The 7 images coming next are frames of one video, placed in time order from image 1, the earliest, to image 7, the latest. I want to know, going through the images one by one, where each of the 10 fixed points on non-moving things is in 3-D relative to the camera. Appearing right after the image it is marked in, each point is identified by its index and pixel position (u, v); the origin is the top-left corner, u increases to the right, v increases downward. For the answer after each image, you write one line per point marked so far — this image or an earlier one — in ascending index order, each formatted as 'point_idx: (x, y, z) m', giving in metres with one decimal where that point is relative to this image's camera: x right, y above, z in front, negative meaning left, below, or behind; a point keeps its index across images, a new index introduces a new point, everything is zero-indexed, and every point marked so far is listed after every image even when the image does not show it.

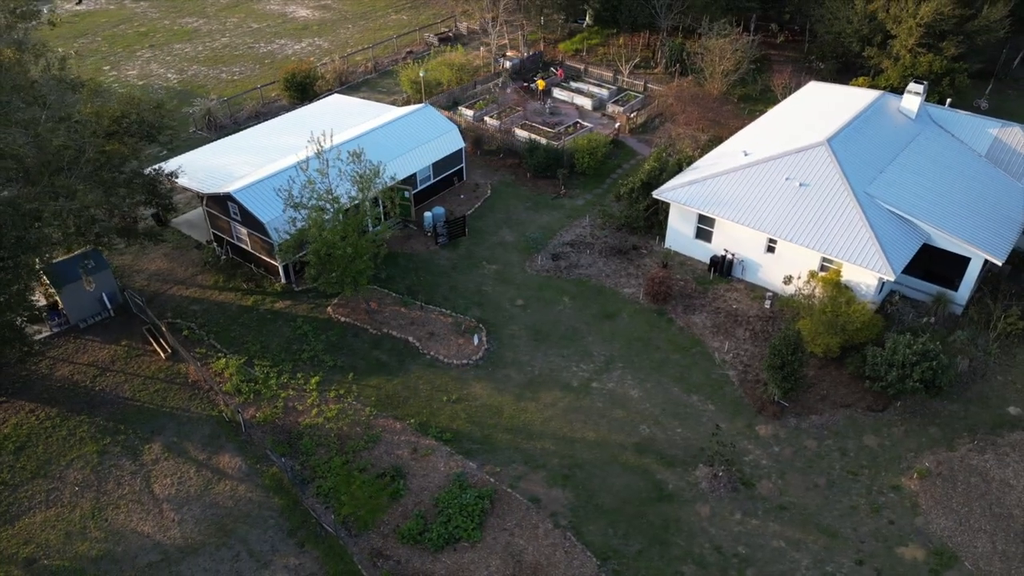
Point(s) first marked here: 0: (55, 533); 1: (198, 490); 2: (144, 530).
0: (-11.3, -6.0, +18.5) m
1: (-8.2, -5.3, +19.6) m
2: (-9.2, -6.0, +18.6) m
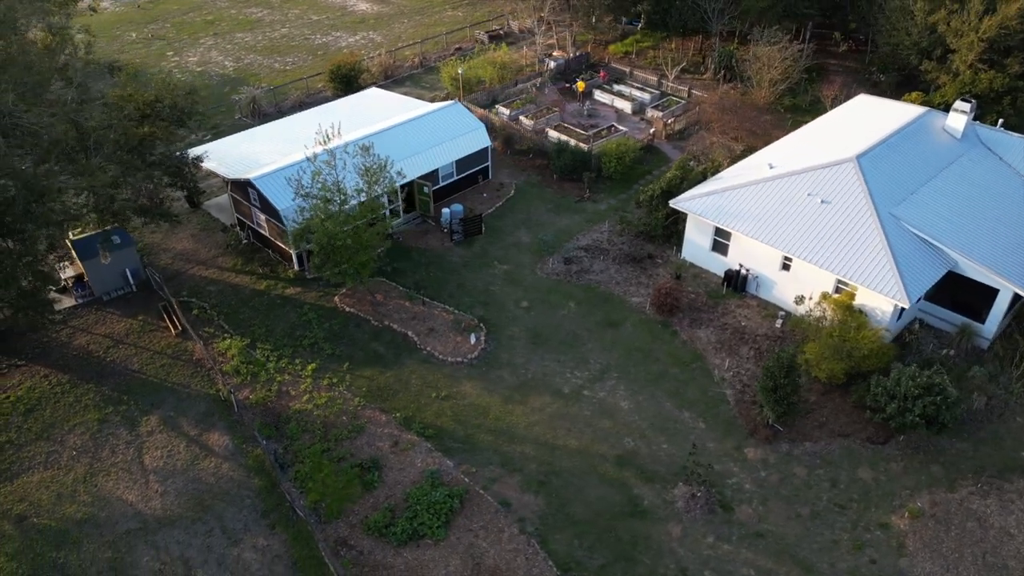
0: (-12.1, -5.3, +19.5) m
1: (-8.9, -4.8, +20.3) m
2: (-10.0, -5.4, +19.4) m
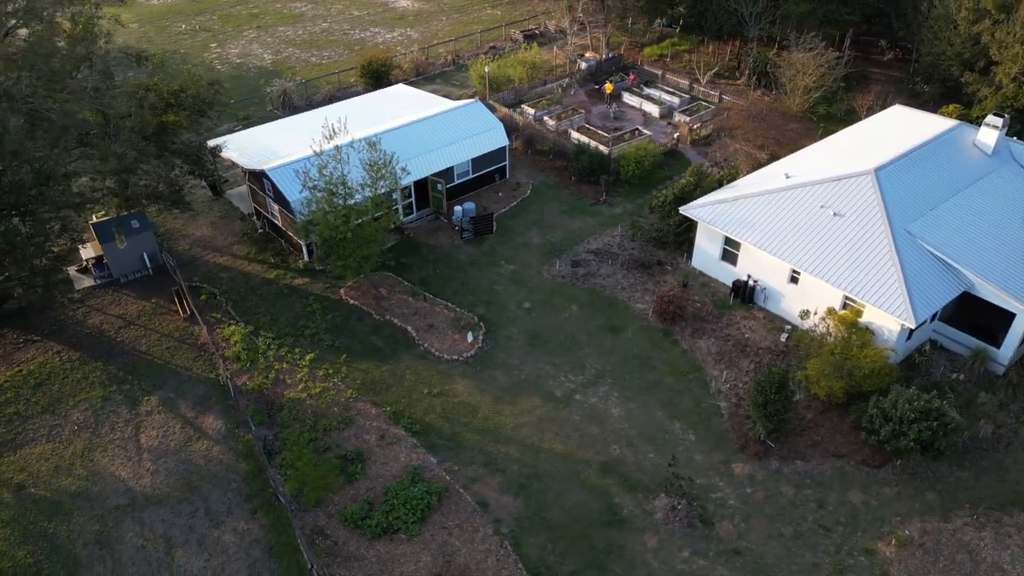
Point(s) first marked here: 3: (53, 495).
0: (-12.6, -4.8, +20.2) m
1: (-9.3, -4.4, +20.8) m
2: (-10.5, -5.0, +20.0) m
3: (-11.9, -5.4, +19.4) m
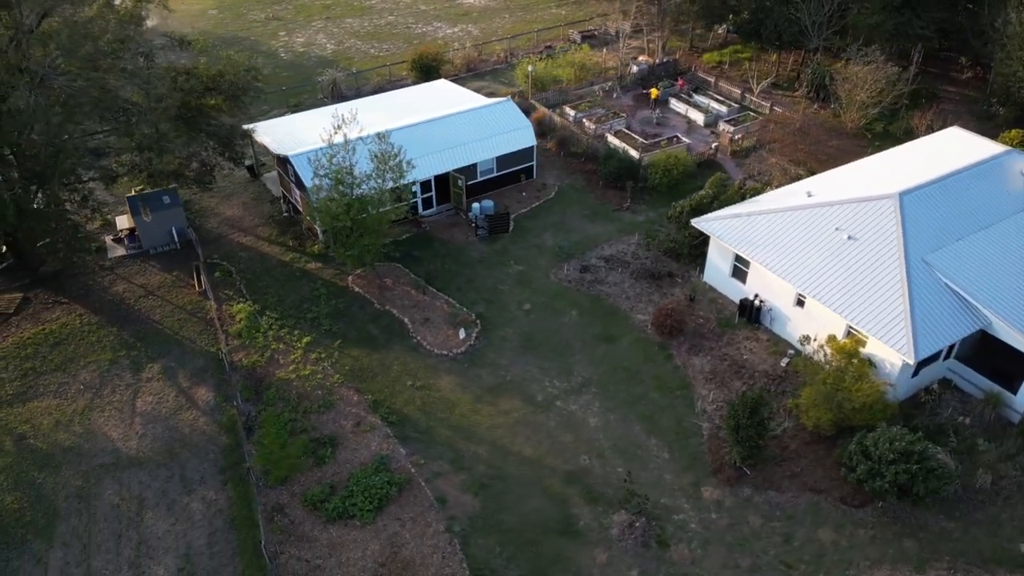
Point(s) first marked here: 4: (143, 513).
0: (-13.4, -3.8, +21.6) m
1: (-10.1, -3.7, +21.8) m
2: (-11.3, -4.2, +21.2) m
3: (-12.9, -4.4, +20.8) m
4: (-9.5, -5.8, +19.2) m
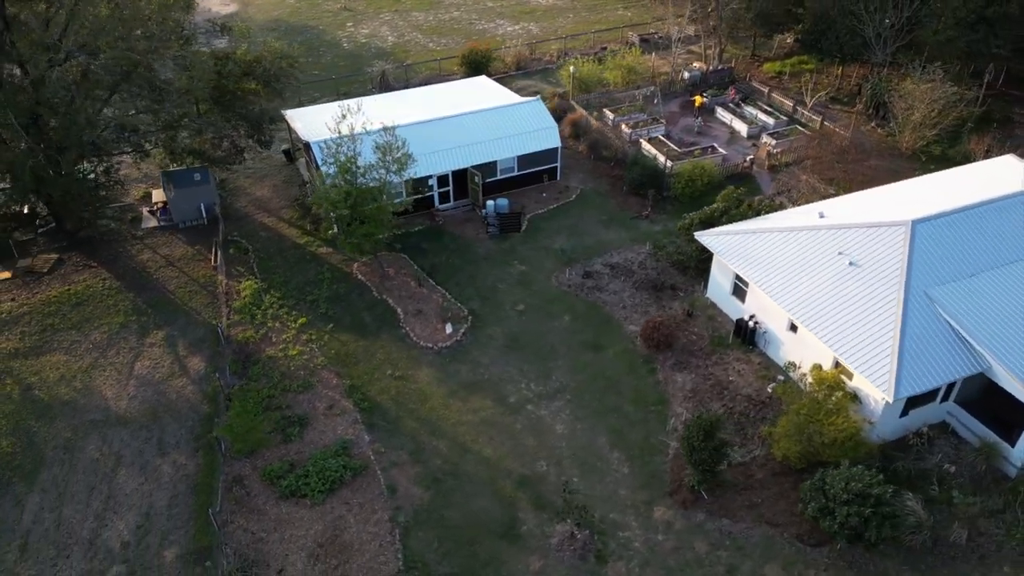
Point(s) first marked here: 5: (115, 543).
0: (-14.2, -2.6, +23.2) m
1: (-10.8, -2.8, +23.0) m
2: (-12.2, -3.2, +22.5) m
3: (-13.8, -3.3, +22.3) m
4: (-10.7, -4.9, +20.3) m
5: (-9.8, -6.3, +18.5) m
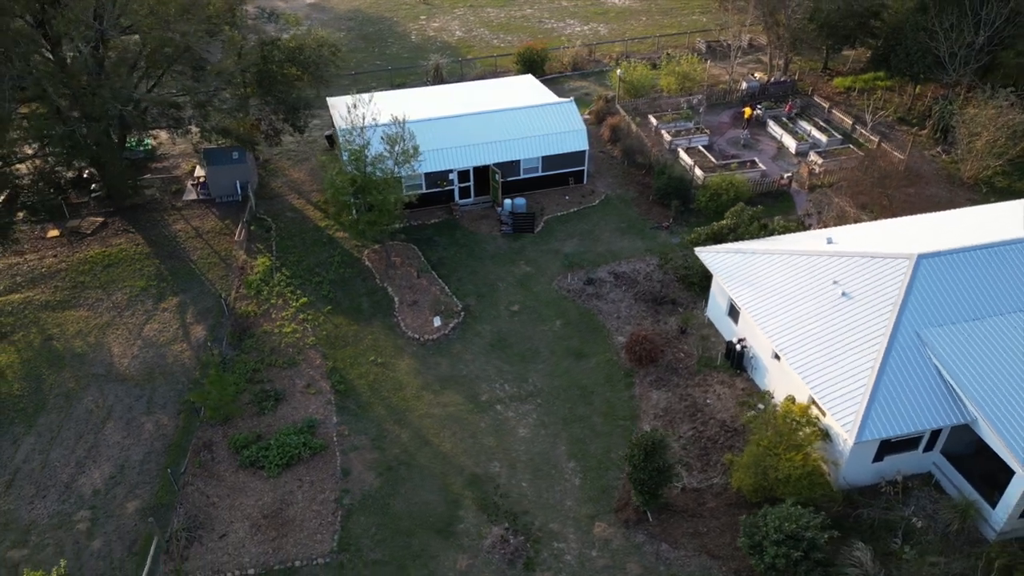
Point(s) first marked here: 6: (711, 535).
0: (-14.7, -1.3, +25.0) m
1: (-11.4, -1.8, +24.4) m
2: (-12.9, -2.0, +24.1) m
3: (-14.5, -2.0, +24.1) m
4: (-11.8, -3.9, +21.8) m
5: (-11.3, -5.3, +19.8) m
6: (+4.8, -5.9, +17.9) m
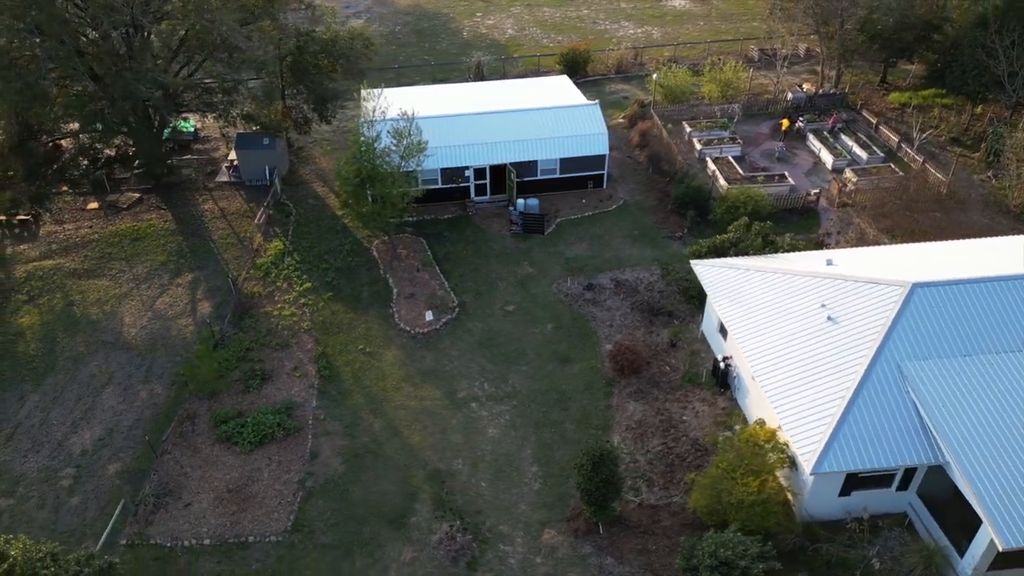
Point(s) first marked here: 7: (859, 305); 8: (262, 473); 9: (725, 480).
0: (-14.8, -0.3, +26.5) m
1: (-11.6, -0.9, +25.6) m
2: (-13.2, -1.1, +25.4) m
3: (-14.8, -1.0, +25.5) m
4: (-12.5, -3.0, +23.0) m
5: (-12.2, -4.5, +21.0) m
6: (+3.5, -6.2, +17.5) m
7: (+9.0, -0.5, +19.2) m
8: (-6.6, -4.9, +19.9) m
9: (+4.9, -4.4, +17.2) m
